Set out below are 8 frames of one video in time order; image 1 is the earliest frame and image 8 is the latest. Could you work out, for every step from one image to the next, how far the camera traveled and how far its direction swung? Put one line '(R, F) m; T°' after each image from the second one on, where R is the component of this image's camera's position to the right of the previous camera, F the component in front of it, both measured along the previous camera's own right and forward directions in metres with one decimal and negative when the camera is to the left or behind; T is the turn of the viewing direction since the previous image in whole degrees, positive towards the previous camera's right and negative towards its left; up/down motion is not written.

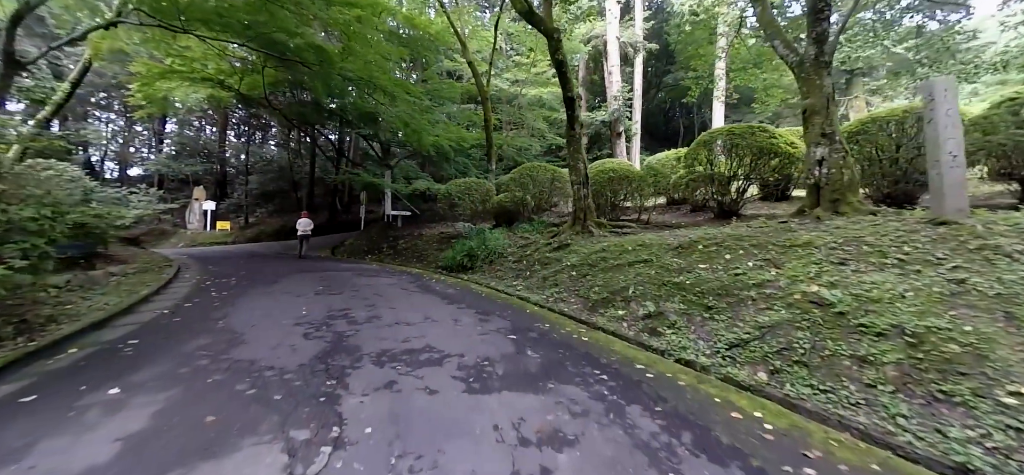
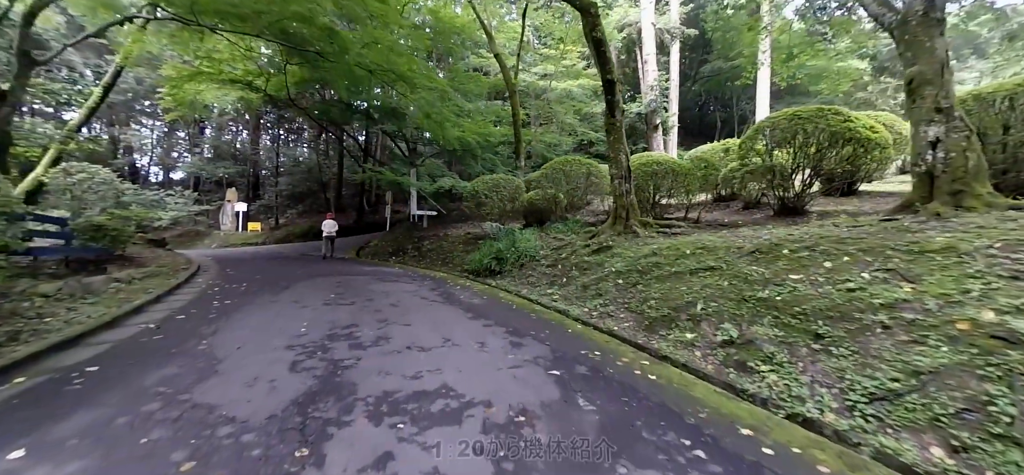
(-0.1, +0.8) m; -5°
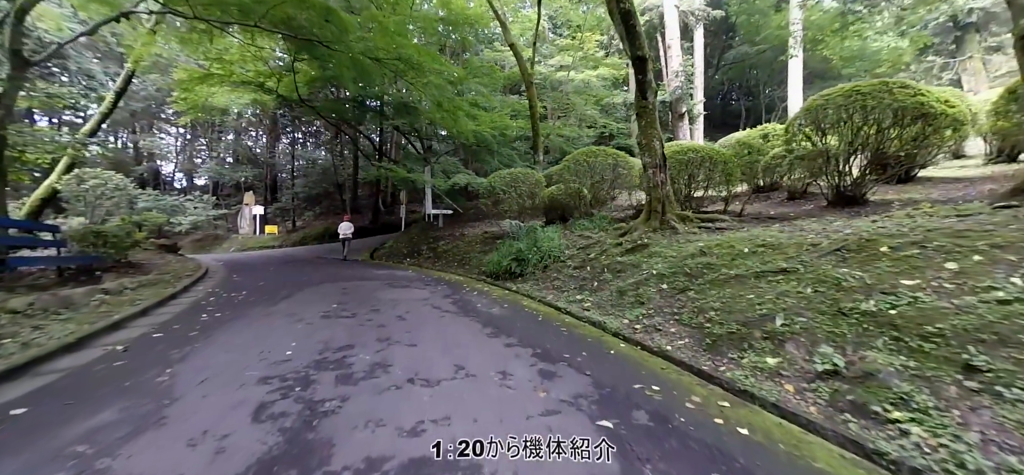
(-0.1, +0.7) m; -3°
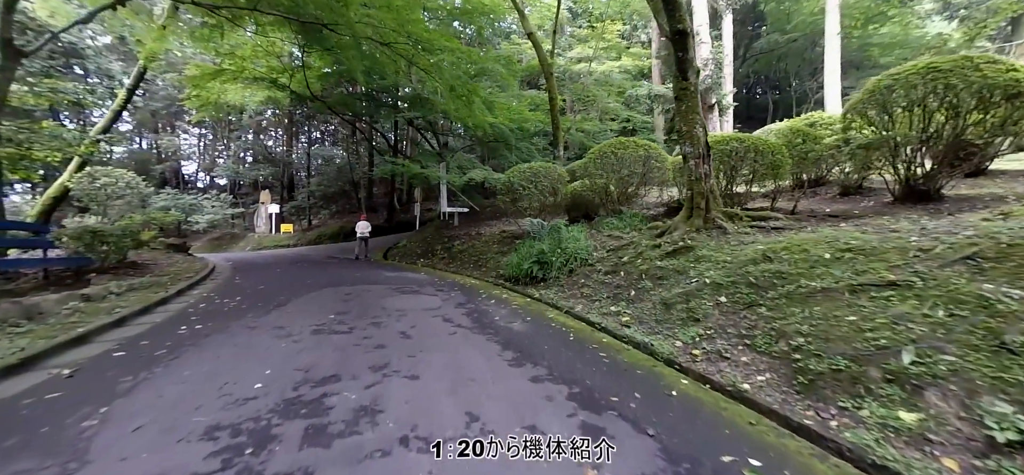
(-0.1, +0.7) m; -3°
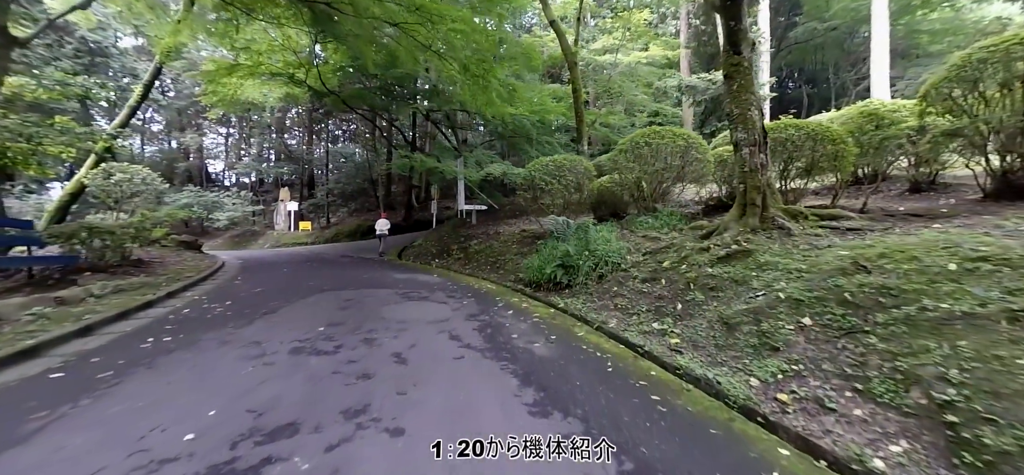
(0.0, +0.7) m; -3°
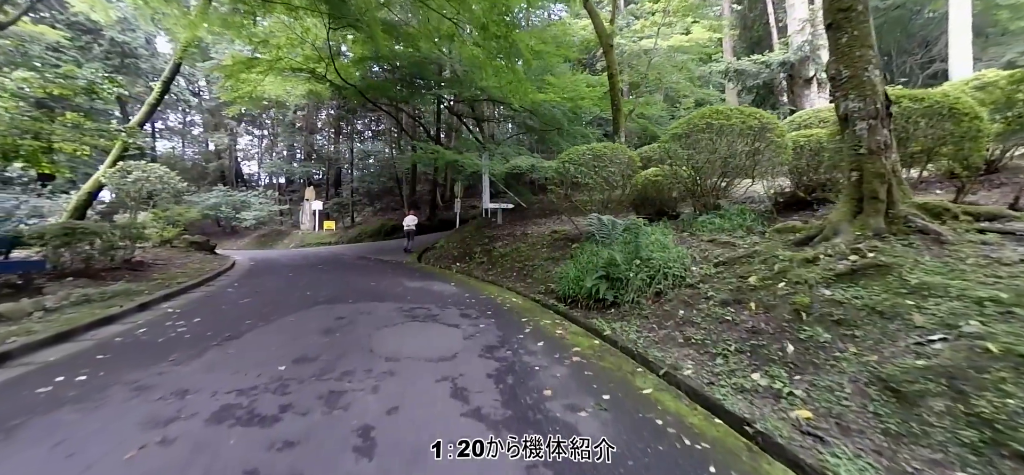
(0.0, +1.0) m; -5°
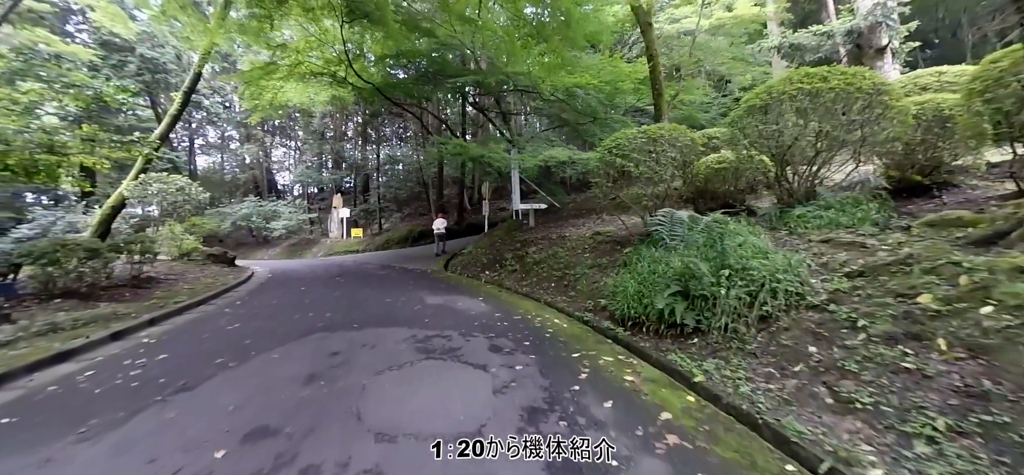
(-0.1, +0.9) m; -5°
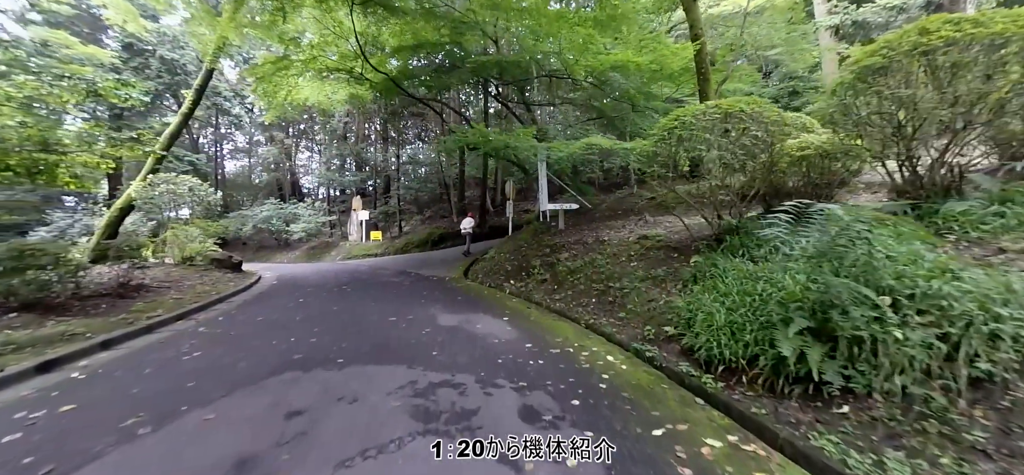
(-0.1, +0.9) m; -4°
